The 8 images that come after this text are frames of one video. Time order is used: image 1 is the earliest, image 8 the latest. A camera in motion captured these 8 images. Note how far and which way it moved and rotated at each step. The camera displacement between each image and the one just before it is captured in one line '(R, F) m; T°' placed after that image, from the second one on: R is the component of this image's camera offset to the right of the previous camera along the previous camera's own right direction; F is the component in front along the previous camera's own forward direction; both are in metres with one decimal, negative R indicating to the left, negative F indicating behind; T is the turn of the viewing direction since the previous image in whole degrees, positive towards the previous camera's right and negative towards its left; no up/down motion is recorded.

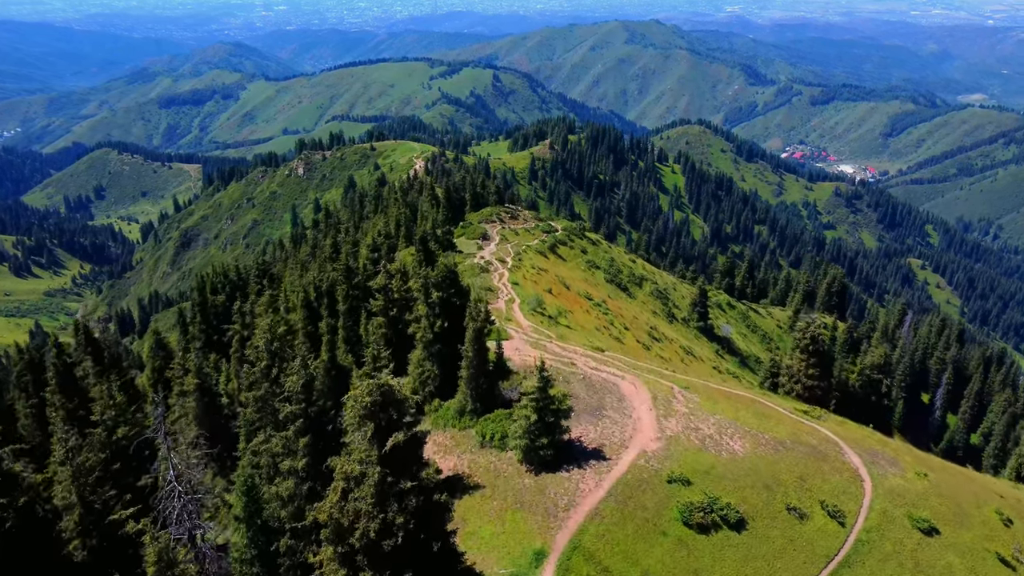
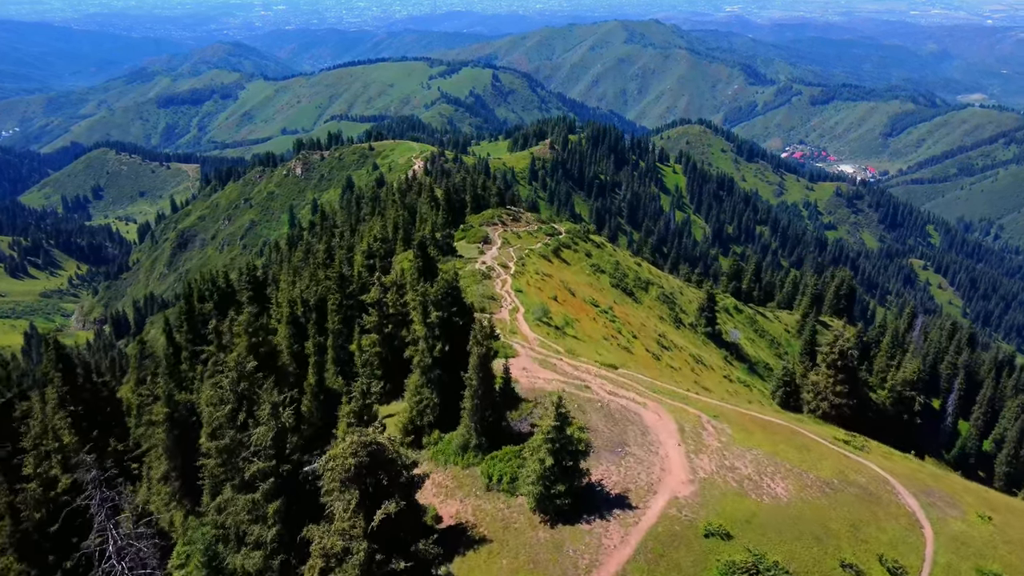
(-0.5, +3.5) m; 0°
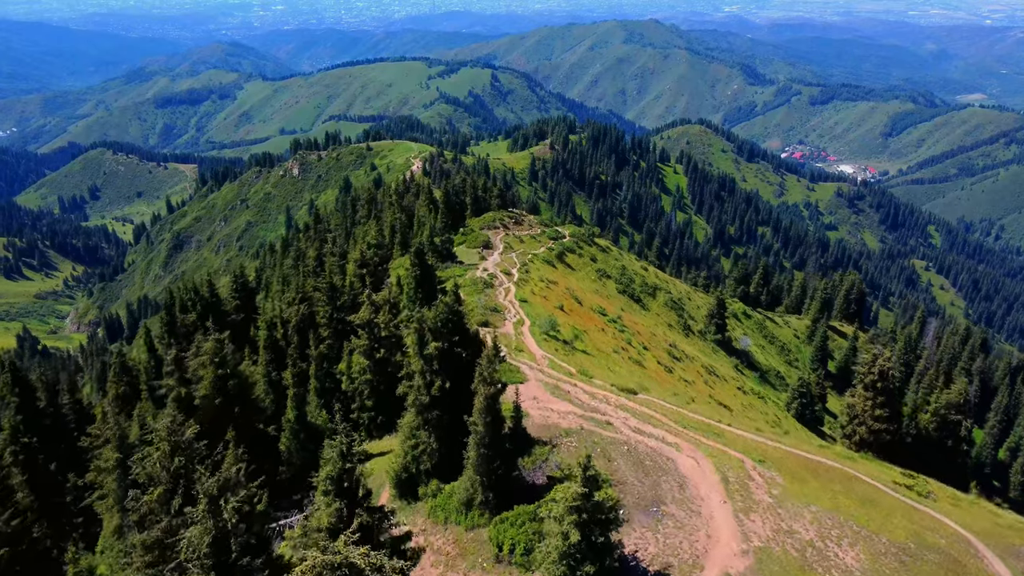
(-0.5, +4.3) m; 0°
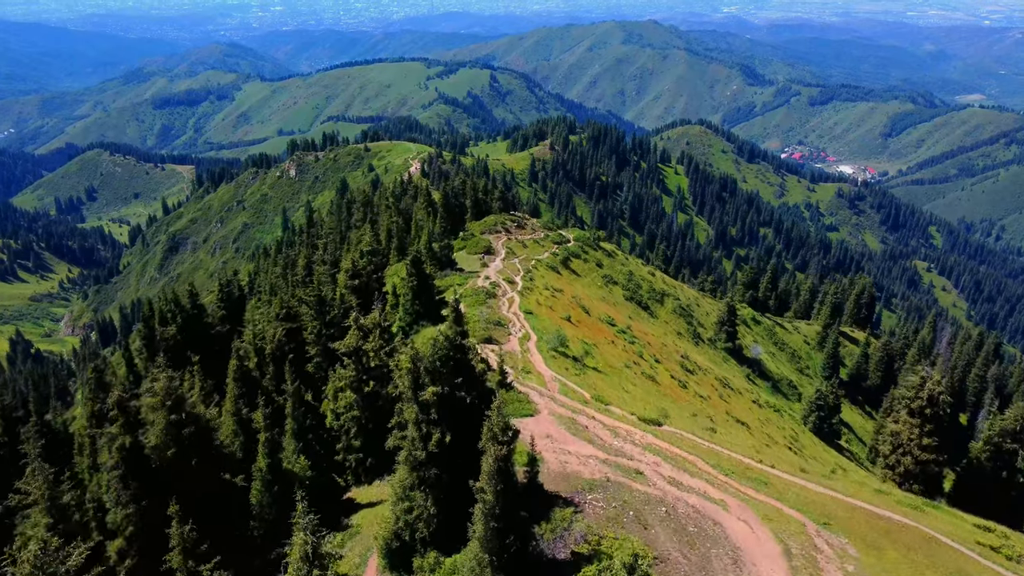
(-0.5, +4.3) m; 0°
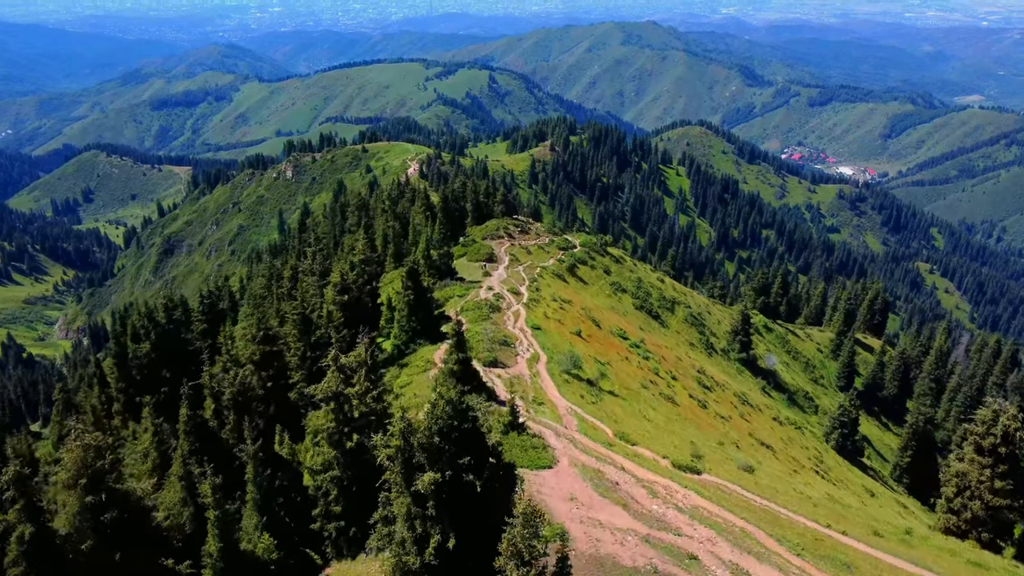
(-0.6, +5.0) m; 0°
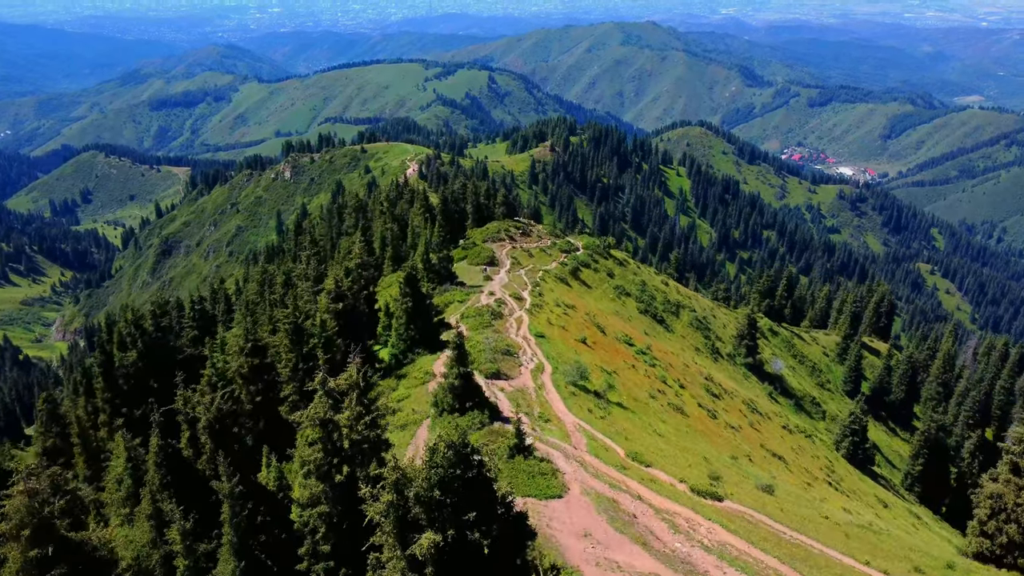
(-0.3, +2.1) m; 0°
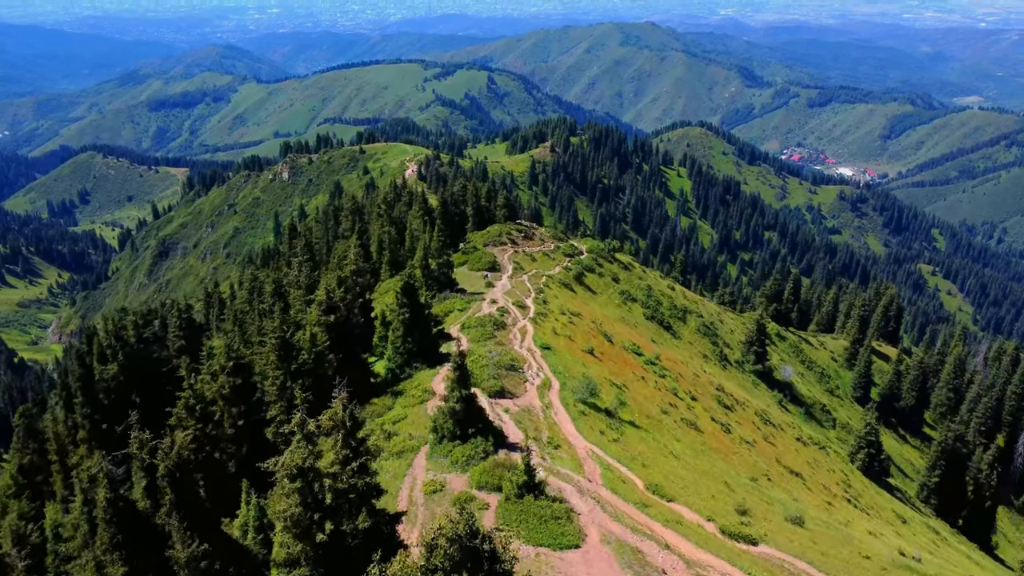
(-0.4, +2.9) m; 0°
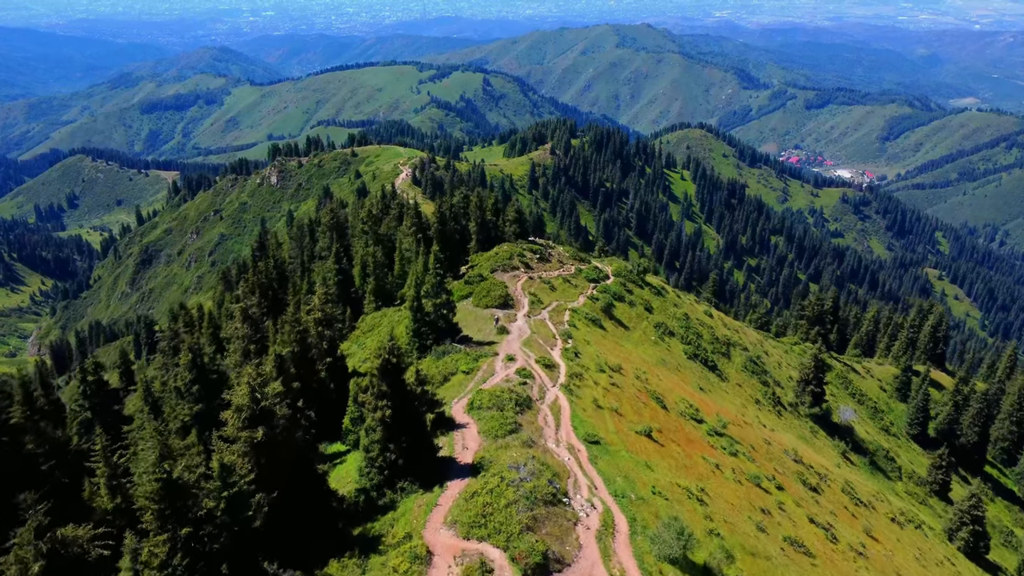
(-1.9, +14.7) m; 0°
